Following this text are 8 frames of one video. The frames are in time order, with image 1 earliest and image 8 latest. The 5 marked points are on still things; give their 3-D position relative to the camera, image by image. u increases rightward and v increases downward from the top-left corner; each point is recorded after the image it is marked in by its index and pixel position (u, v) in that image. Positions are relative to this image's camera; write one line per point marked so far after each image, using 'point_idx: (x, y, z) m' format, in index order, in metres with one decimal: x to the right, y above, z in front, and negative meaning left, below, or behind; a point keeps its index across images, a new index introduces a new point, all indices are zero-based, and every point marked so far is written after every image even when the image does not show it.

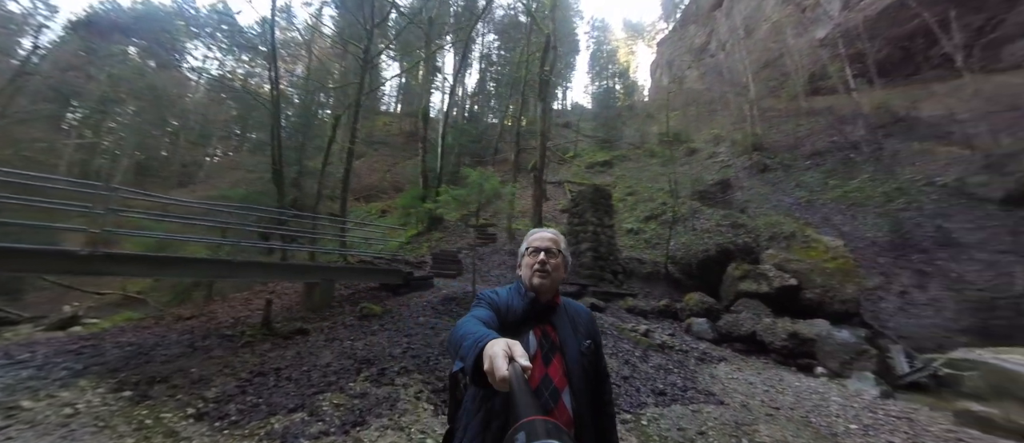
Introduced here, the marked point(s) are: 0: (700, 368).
0: (+3.0, -2.3, +5.4) m
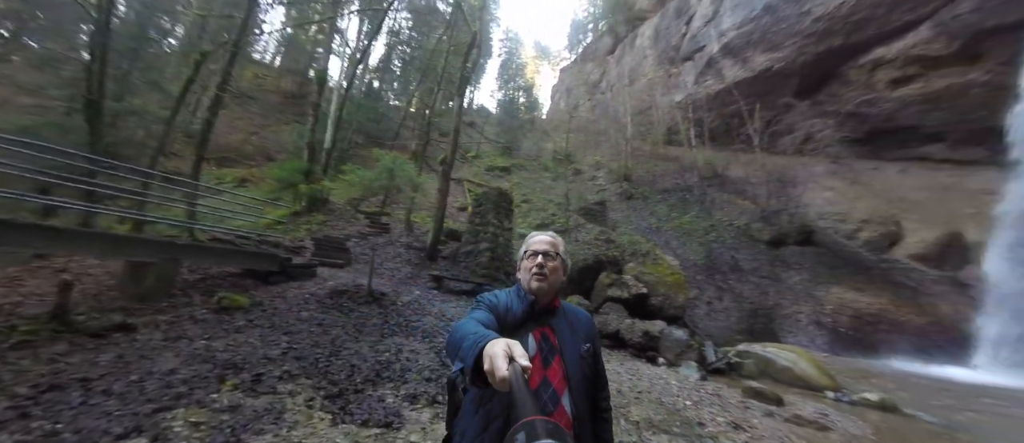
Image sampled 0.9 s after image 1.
0: (+1.2, -2.5, +6.1) m
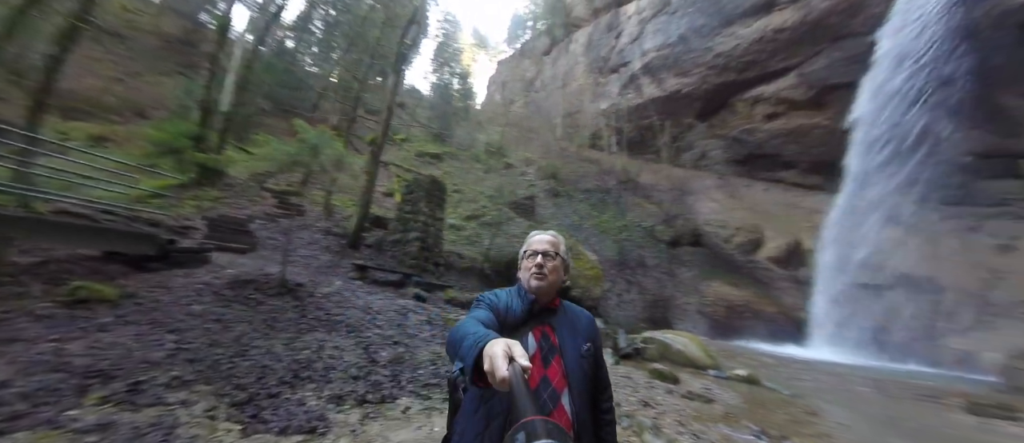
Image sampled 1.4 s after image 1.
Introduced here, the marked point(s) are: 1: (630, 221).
0: (-0.1, -2.4, +6.3) m
1: (+4.7, 0.0, +13.6) m
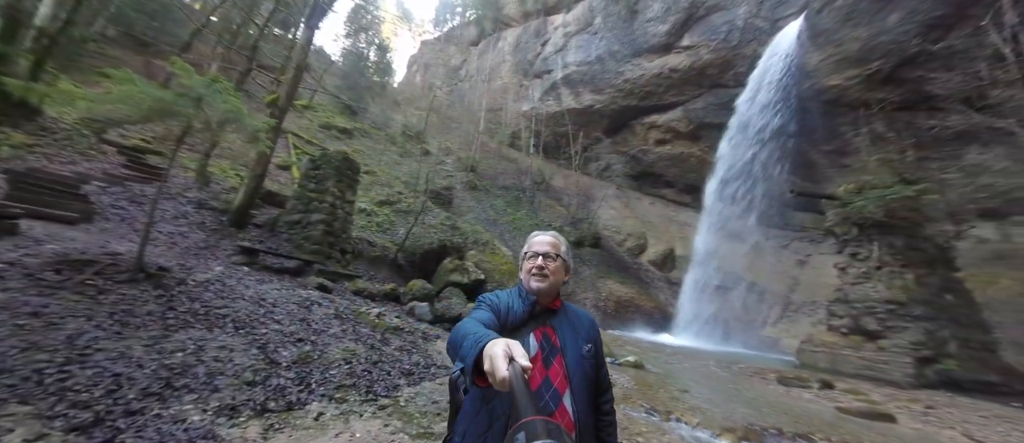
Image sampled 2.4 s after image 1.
0: (-1.6, -2.2, +6.1) m
1: (+1.2, +0.1, +14.4) m
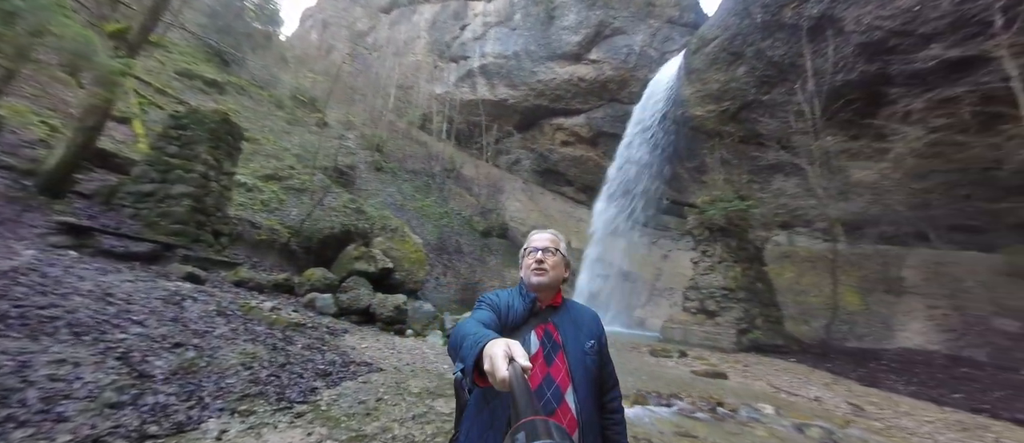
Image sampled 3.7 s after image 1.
0: (-2.9, -2.0, +5.5) m
1: (-2.7, +0.6, +14.2) m
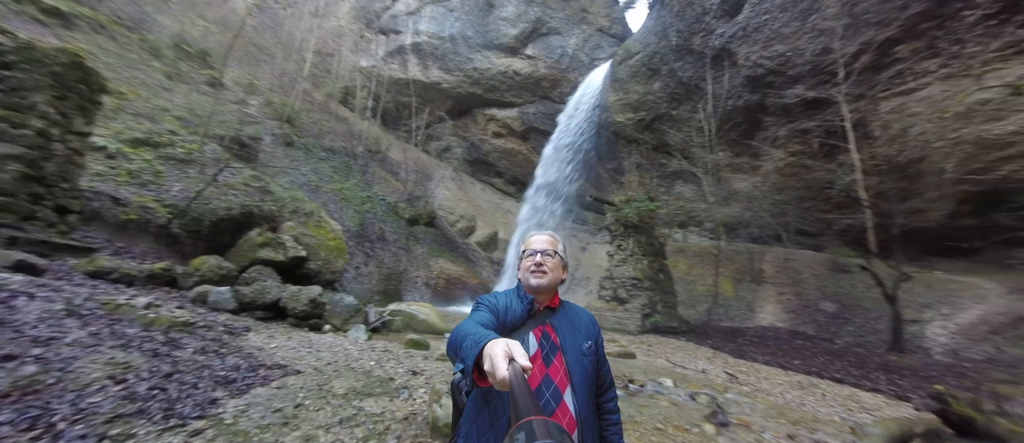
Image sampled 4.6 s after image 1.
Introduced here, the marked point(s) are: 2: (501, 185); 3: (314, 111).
0: (-3.9, -1.7, +4.7) m
1: (-5.5, +1.1, +13.2) m
2: (-0.7, +2.1, +19.2) m
3: (-8.1, +4.6, +13.9) m
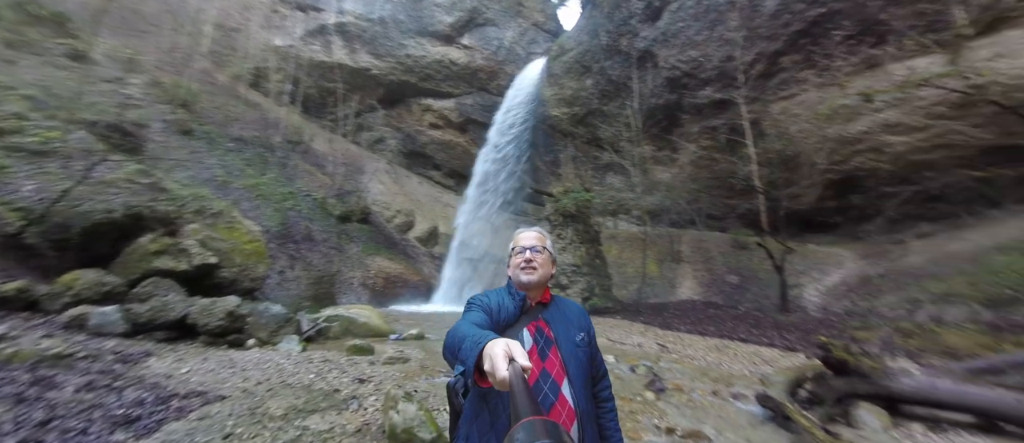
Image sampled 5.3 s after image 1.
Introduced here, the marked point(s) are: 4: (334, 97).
0: (-4.5, -1.8, +4.0) m
1: (-7.7, +1.2, +11.9) m
2: (-4.1, +2.4, +18.7) m
3: (-10.5, +4.6, +12.0) m
4: (-8.9, +6.3, +16.9) m
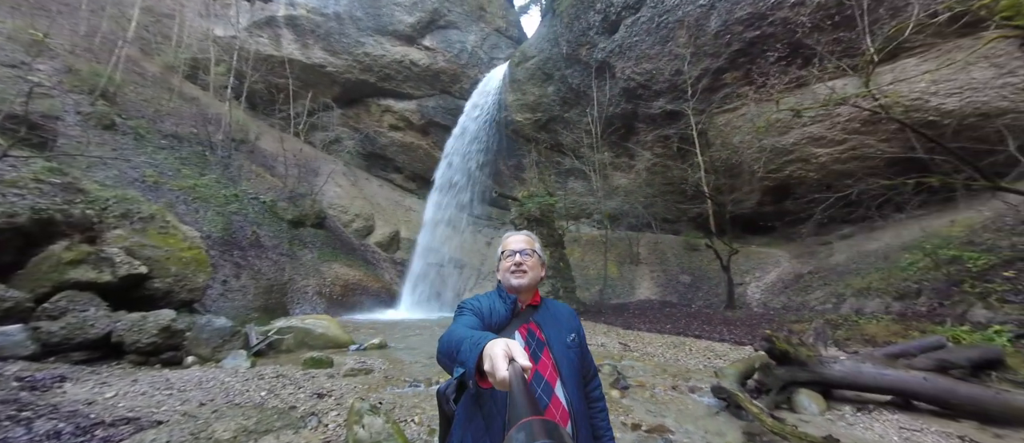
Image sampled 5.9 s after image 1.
0: (-4.8, -1.8, +3.4) m
1: (-8.9, +1.0, +11.0) m
2: (-6.1, +2.2, +18.1) m
3: (-11.7, +4.4, +10.8) m
4: (-10.7, +6.0, +15.9) m
